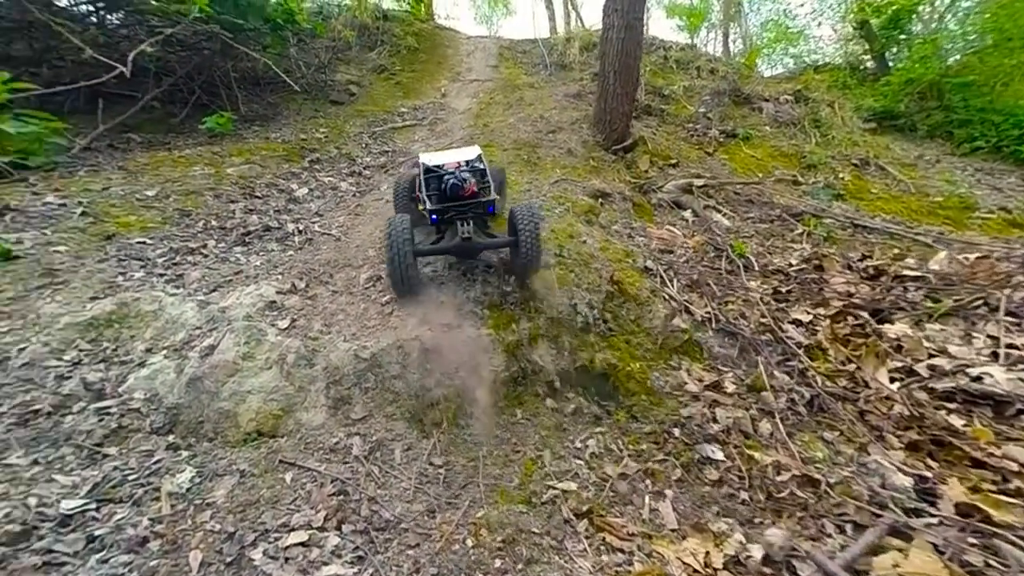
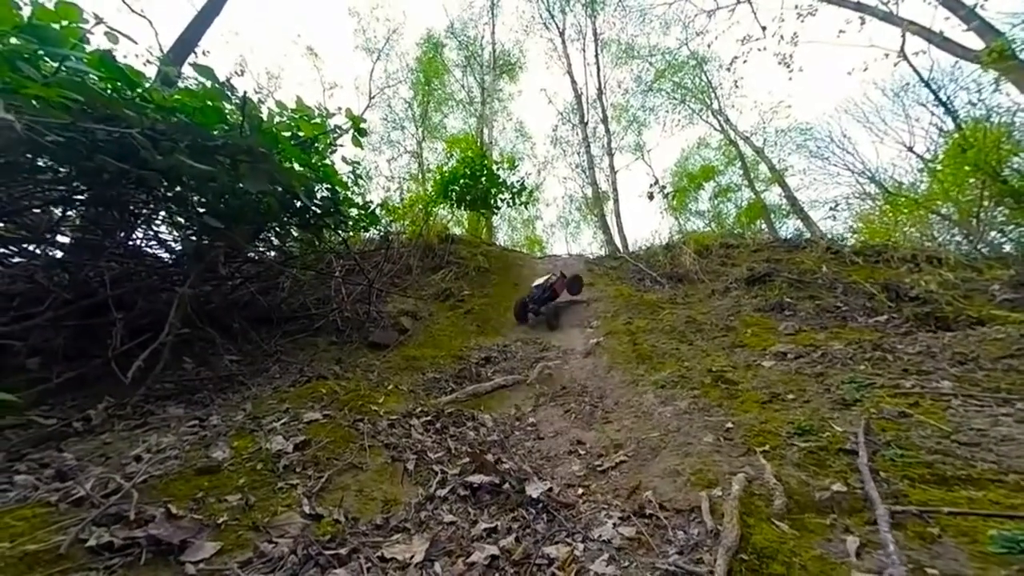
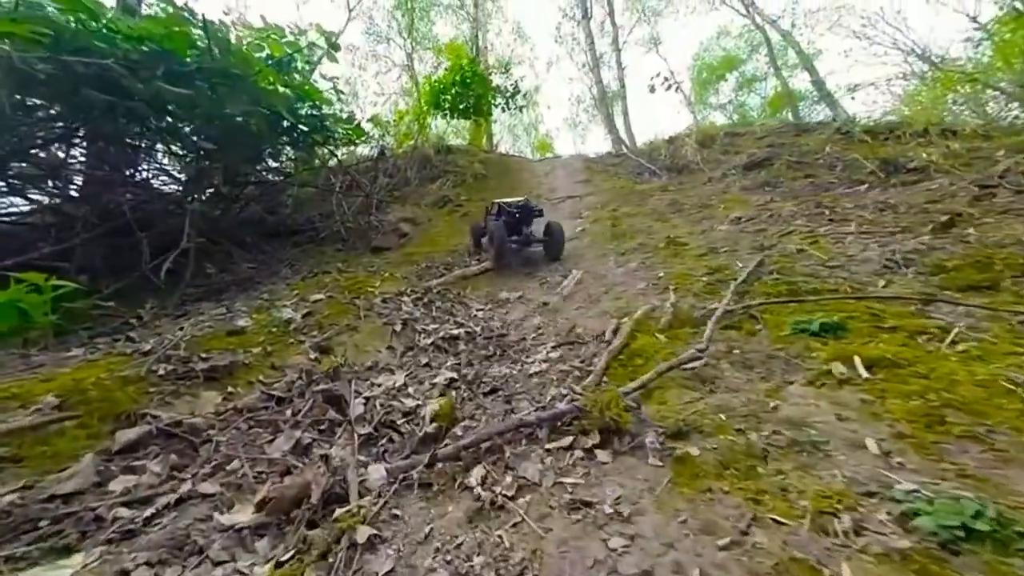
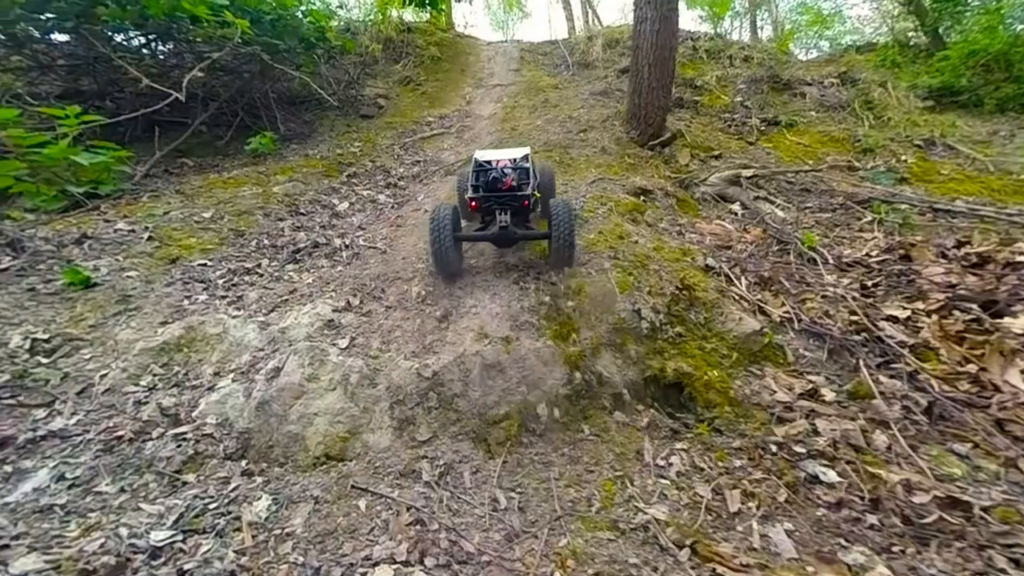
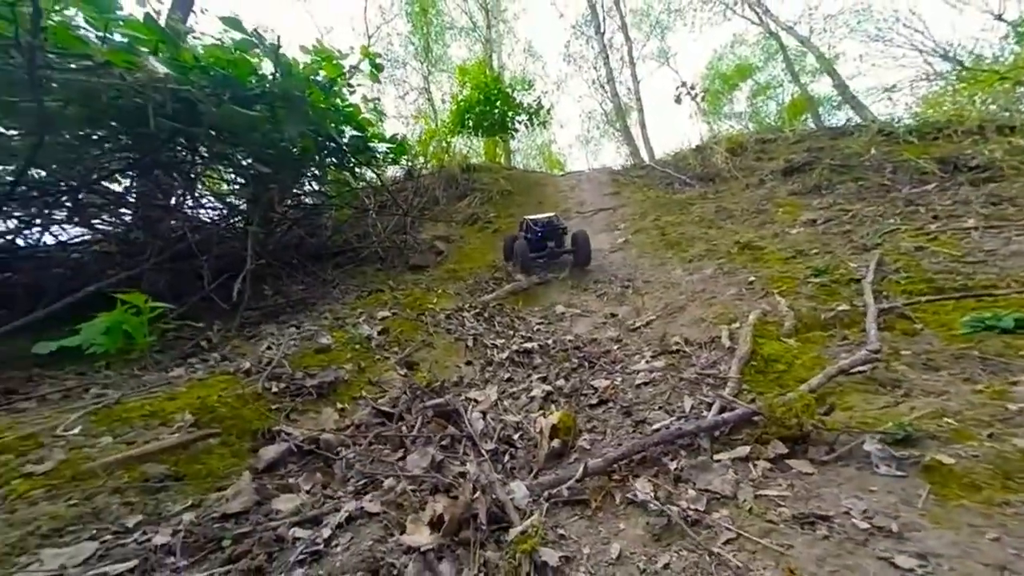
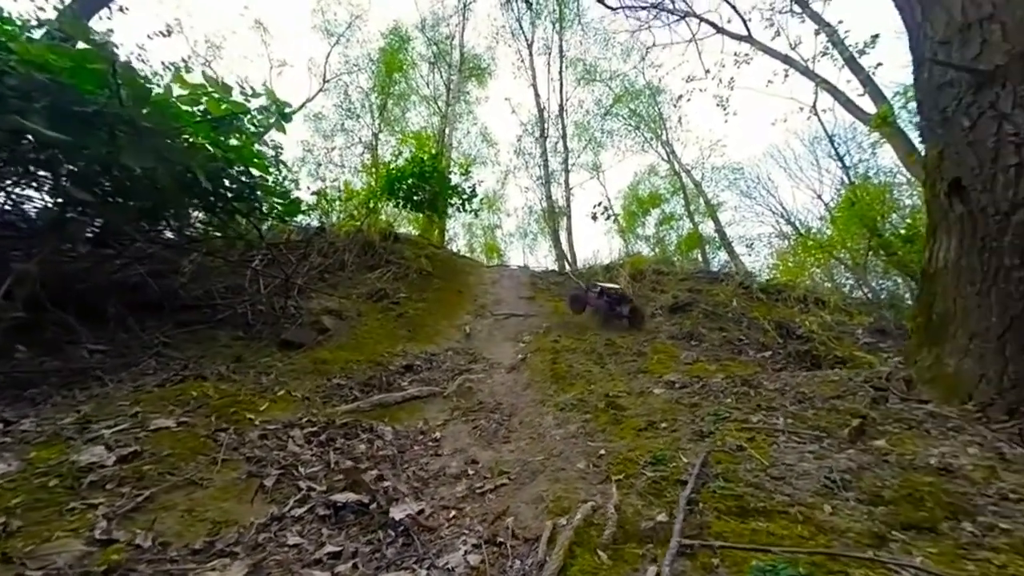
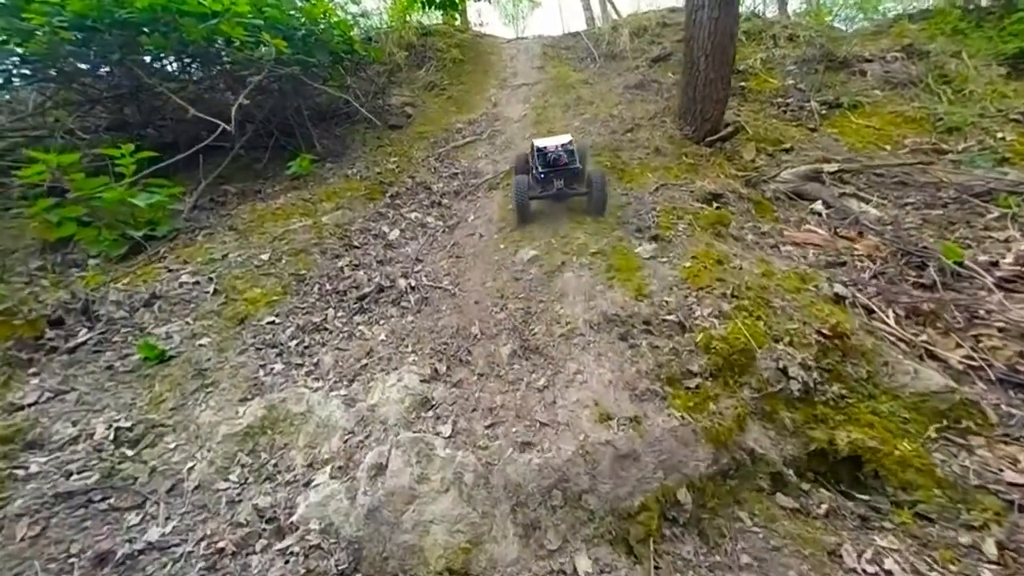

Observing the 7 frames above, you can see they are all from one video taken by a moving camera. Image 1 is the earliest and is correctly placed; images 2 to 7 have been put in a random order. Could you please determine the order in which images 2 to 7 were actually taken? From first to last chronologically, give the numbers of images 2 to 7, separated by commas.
4, 7, 3, 5, 2, 6
